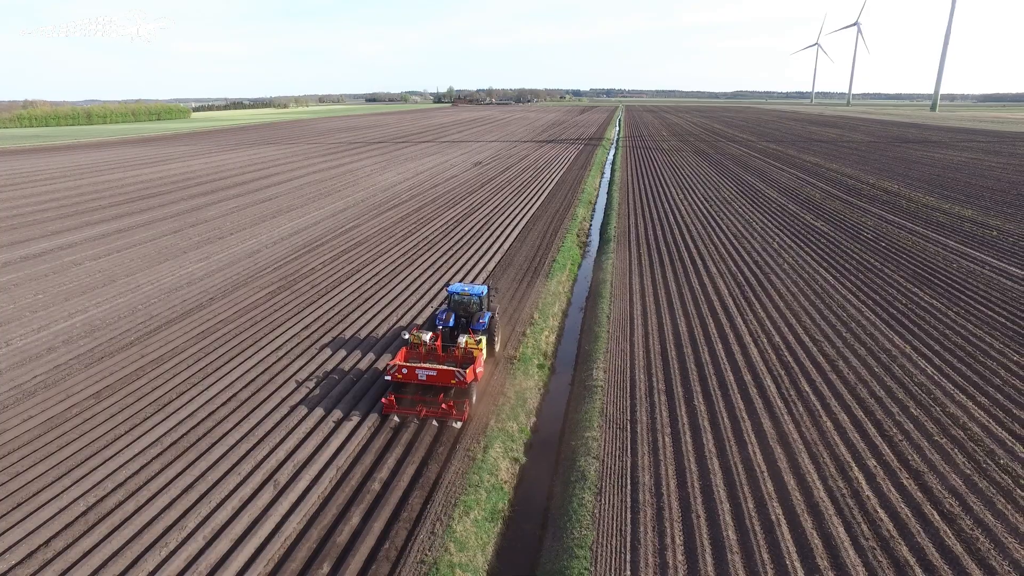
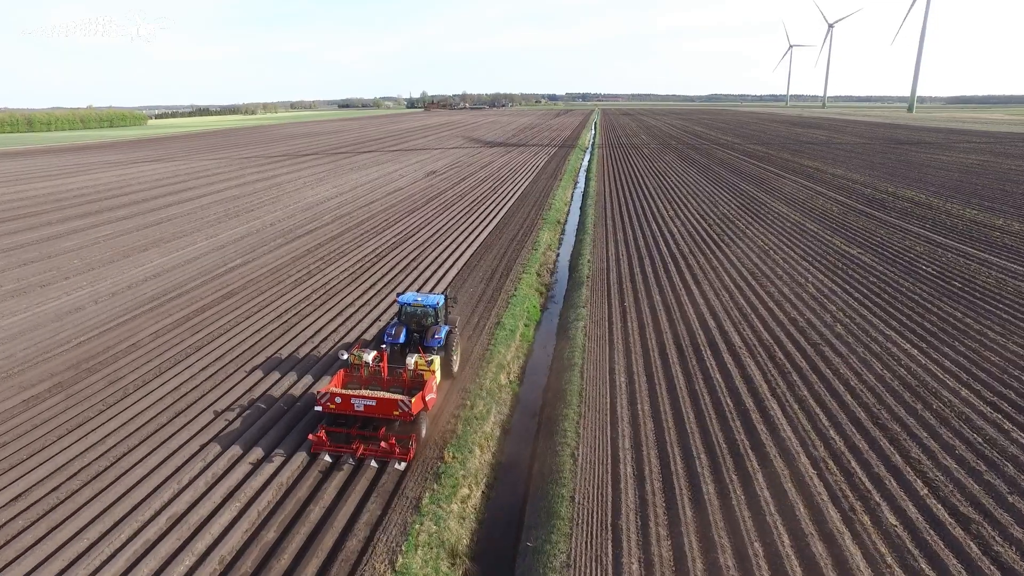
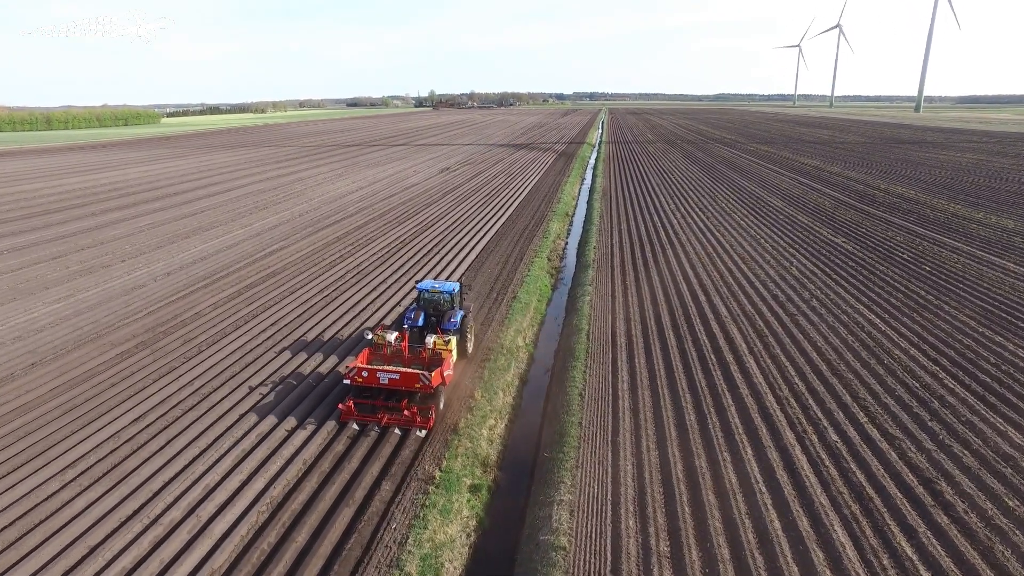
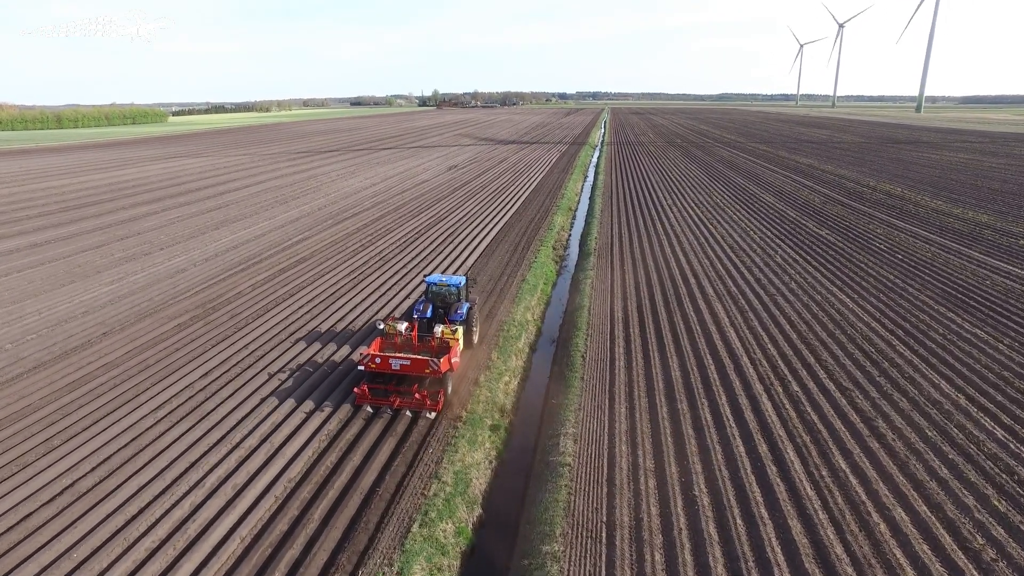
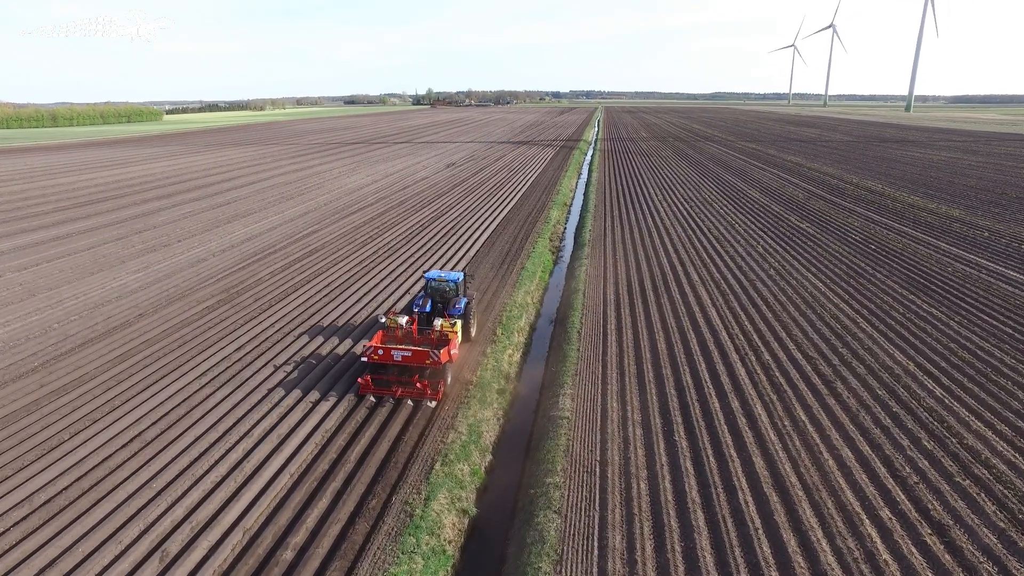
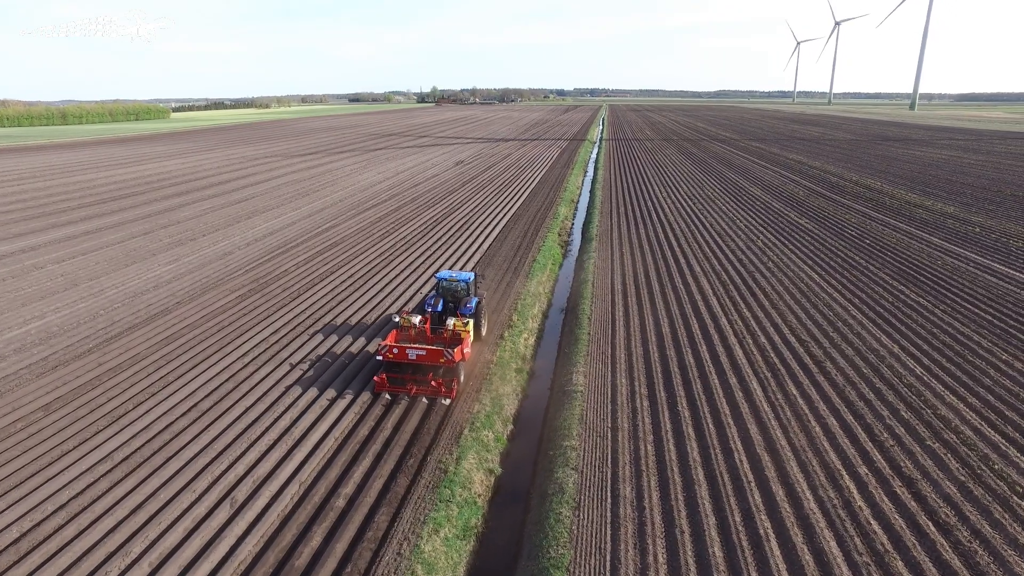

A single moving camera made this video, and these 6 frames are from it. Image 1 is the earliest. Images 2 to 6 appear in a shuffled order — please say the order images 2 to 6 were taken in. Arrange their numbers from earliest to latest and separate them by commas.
6, 5, 4, 3, 2
